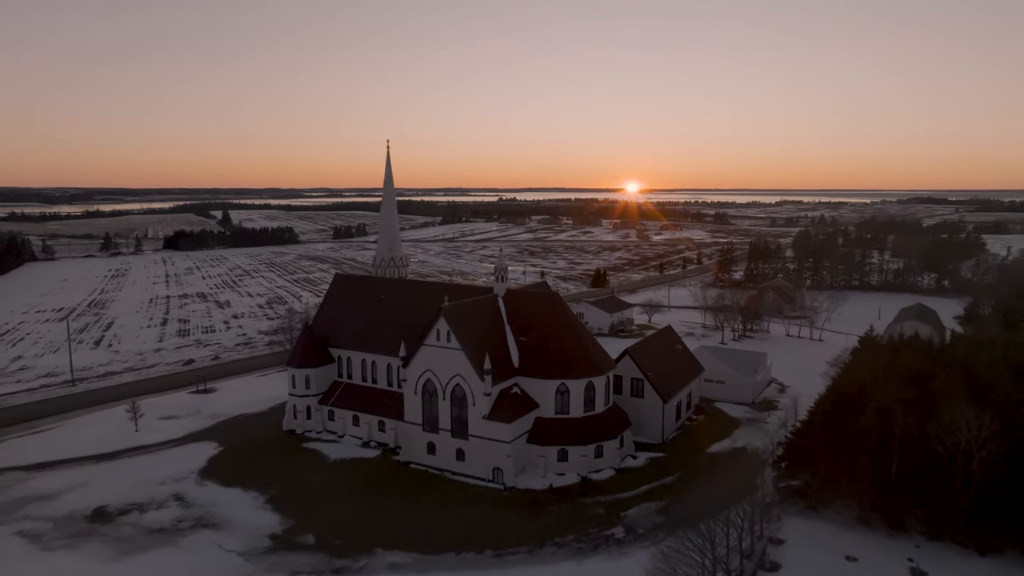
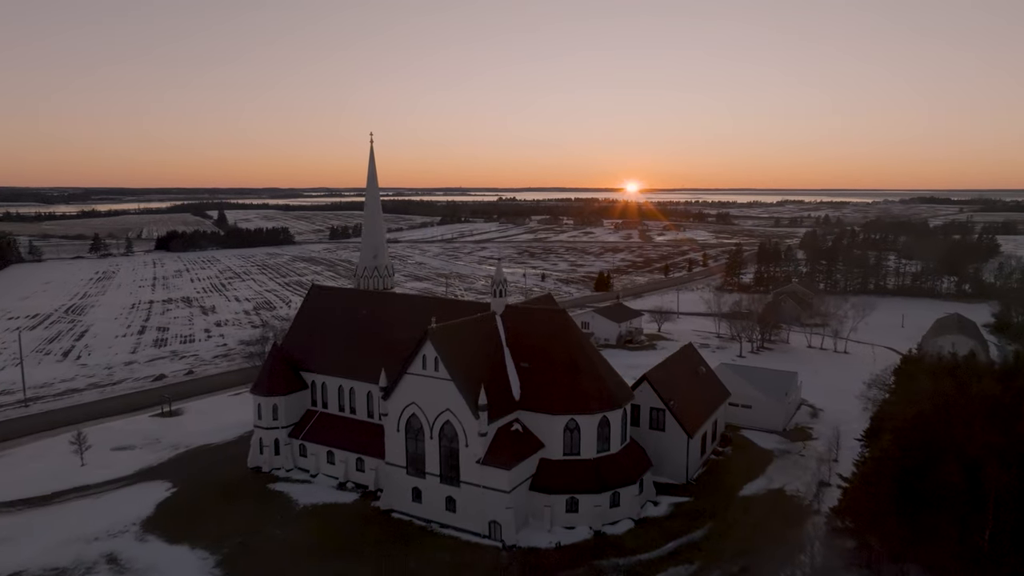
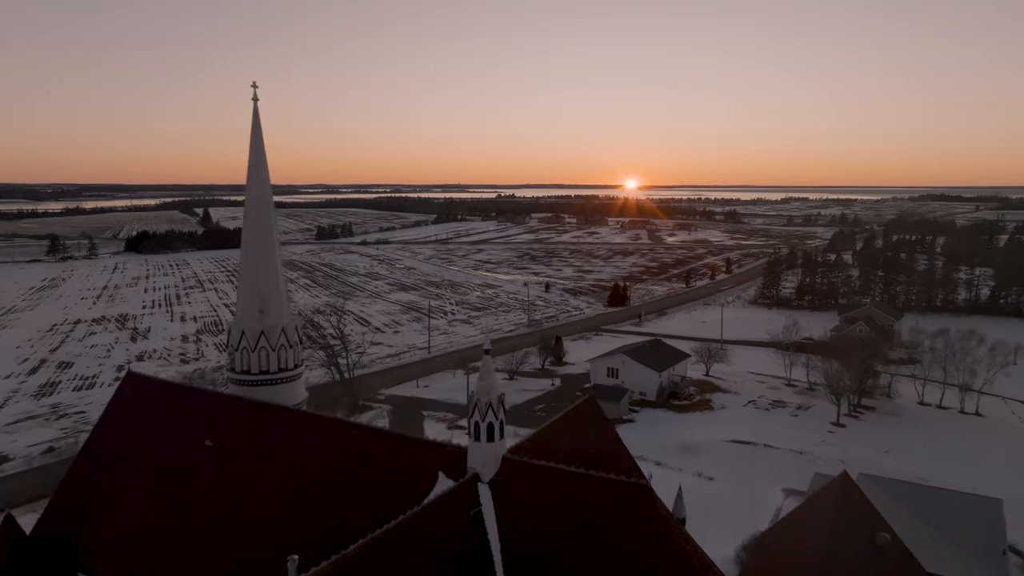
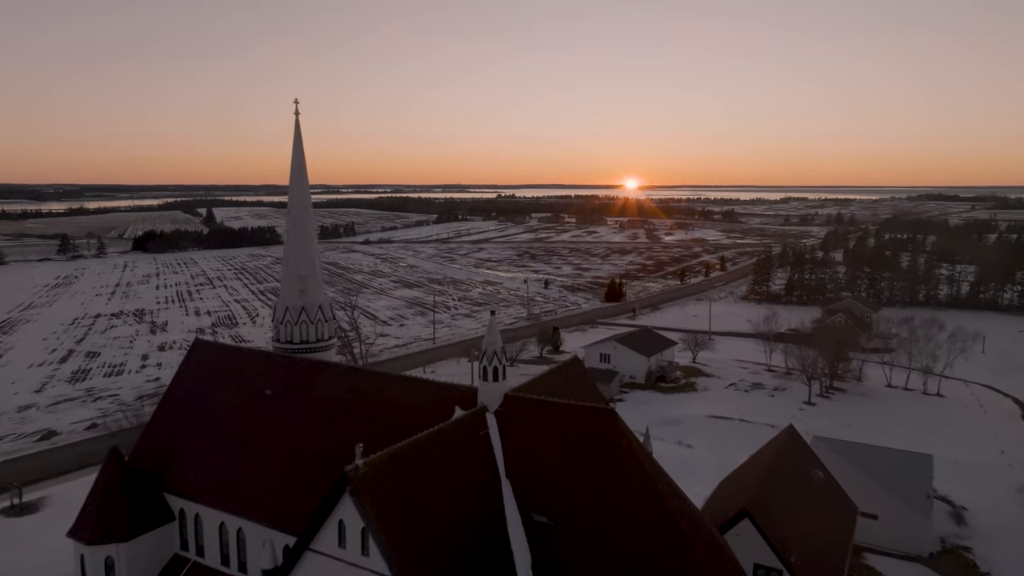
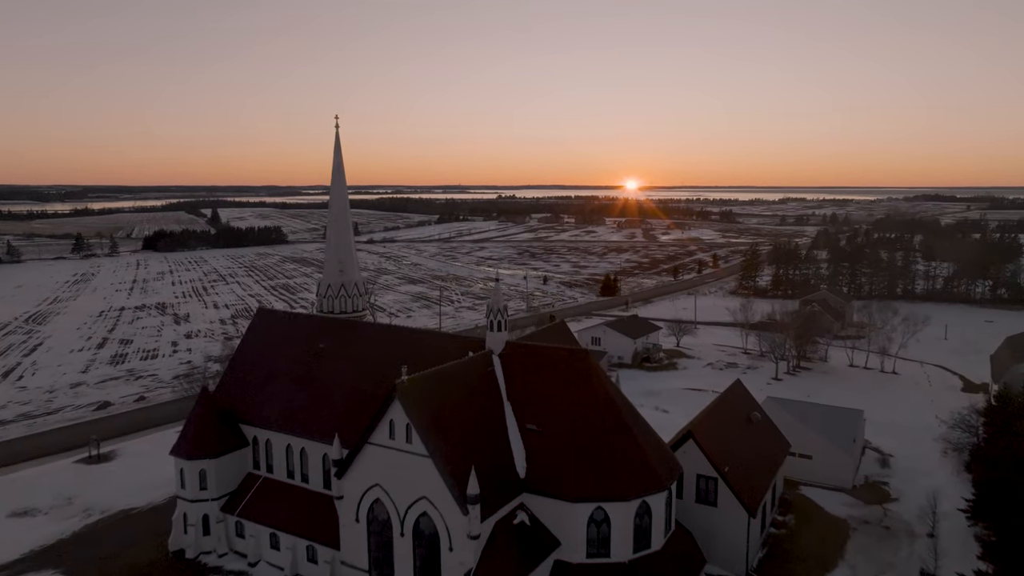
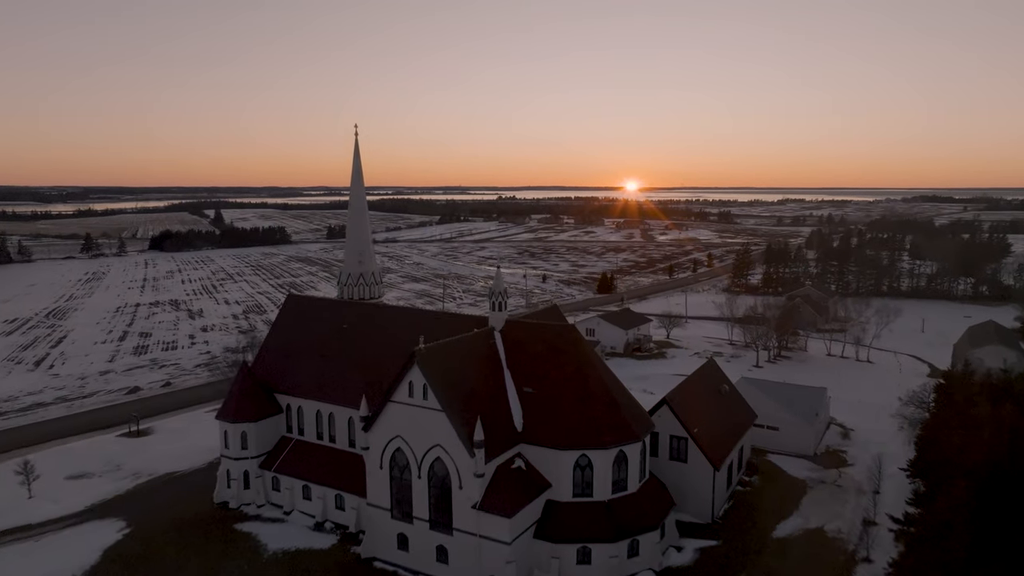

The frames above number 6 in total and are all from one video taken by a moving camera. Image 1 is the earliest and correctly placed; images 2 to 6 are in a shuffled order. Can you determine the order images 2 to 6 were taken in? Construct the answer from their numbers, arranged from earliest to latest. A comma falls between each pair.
2, 6, 5, 4, 3
